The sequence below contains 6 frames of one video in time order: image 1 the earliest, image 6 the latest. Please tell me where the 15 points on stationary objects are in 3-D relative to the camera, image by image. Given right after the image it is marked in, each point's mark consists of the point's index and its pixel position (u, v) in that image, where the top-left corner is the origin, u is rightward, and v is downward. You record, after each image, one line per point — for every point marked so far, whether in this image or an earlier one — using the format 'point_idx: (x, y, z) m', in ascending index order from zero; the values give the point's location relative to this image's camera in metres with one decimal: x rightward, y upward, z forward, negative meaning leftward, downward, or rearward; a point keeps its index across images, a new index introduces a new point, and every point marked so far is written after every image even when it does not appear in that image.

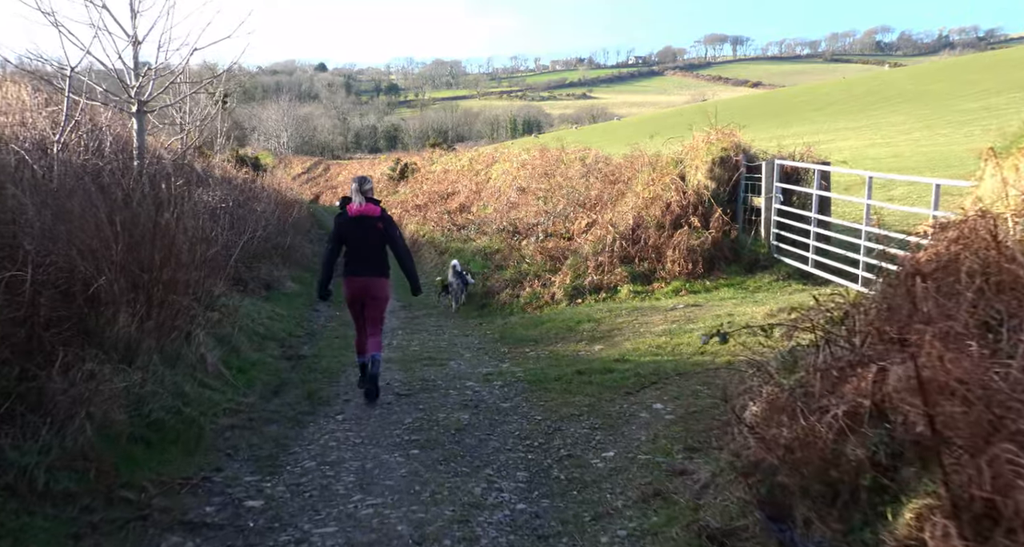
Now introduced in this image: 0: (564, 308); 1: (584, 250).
0: (+0.8, -0.5, +11.8) m
1: (+1.2, +0.3, +13.1) m
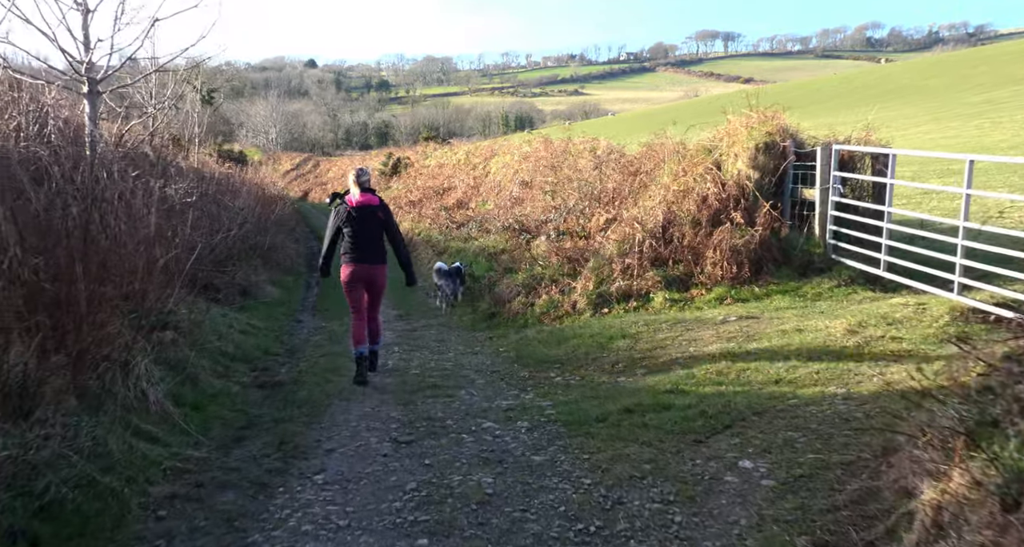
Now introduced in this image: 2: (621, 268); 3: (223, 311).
0: (+1.0, -0.6, +10.1) m
1: (+1.4, +0.3, +11.4) m
2: (+1.5, +0.1, +10.9) m
3: (-3.9, -0.5, +10.9) m
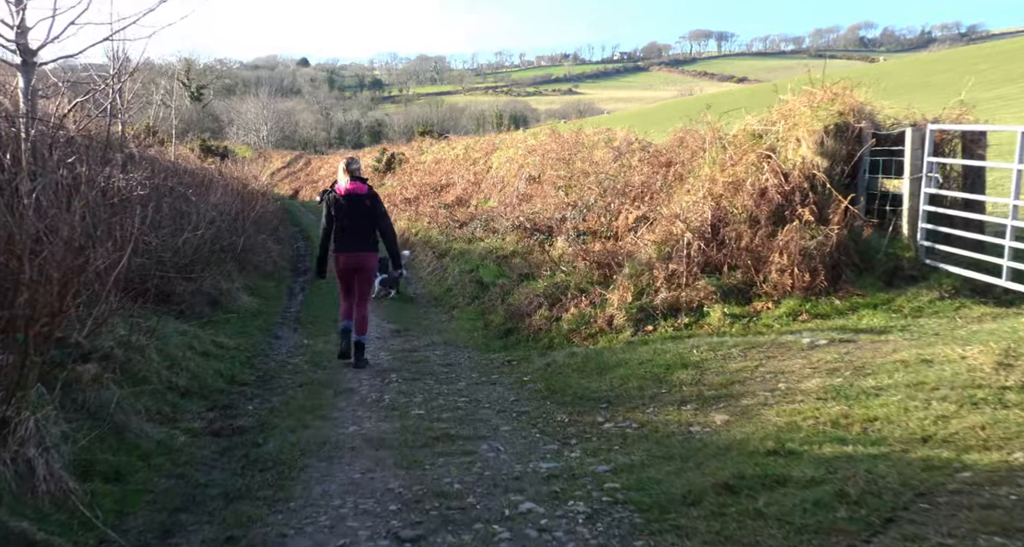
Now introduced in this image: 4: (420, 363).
0: (+1.2, -0.7, +8.2) m
1: (+1.6, +0.2, +9.5) m
2: (+1.7, 0.0, +9.1) m
3: (-3.7, -0.6, +9.0) m
4: (-1.0, -1.0, +8.6) m
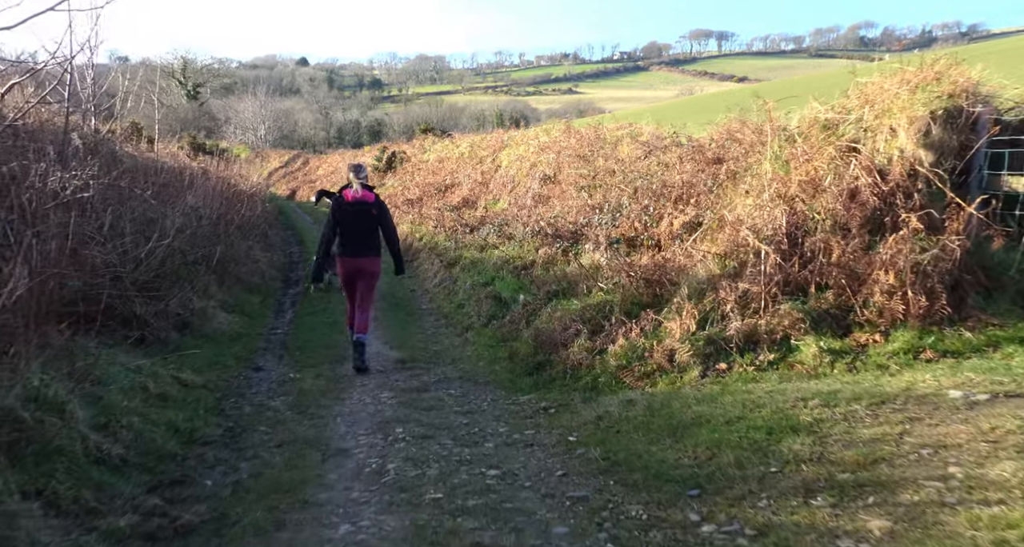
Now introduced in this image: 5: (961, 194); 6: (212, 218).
0: (+1.5, -0.9, +6.4) m
1: (+1.9, 0.0, +7.8) m
2: (+2.0, -0.2, +7.3) m
3: (-3.4, -0.8, +7.2) m
4: (-0.7, -1.2, +6.8) m
5: (+4.2, +0.7, +7.4) m
6: (-4.7, +0.9, +12.6) m
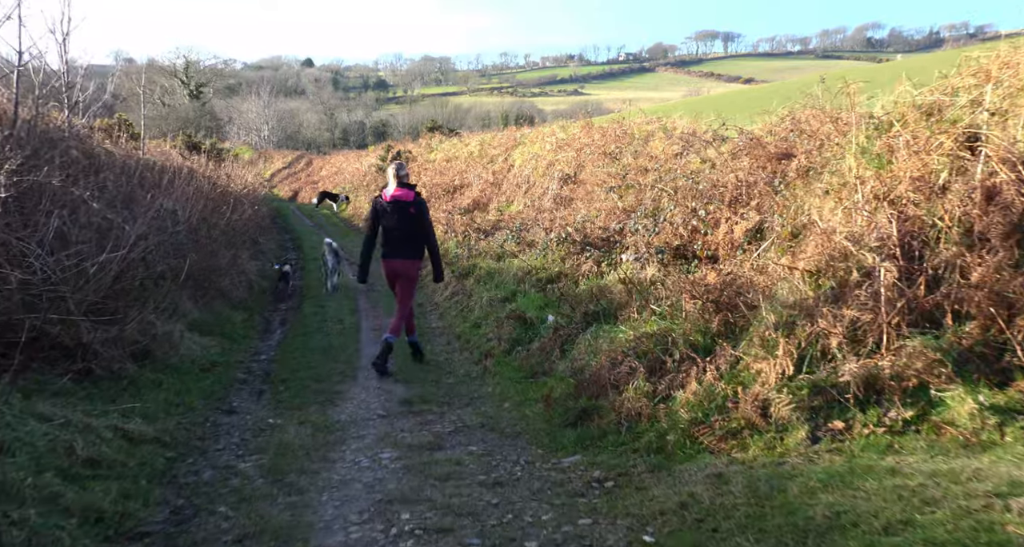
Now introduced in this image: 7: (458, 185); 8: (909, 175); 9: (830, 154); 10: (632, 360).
0: (+1.8, -1.1, +4.7) m
1: (+2.2, -0.2, +6.0) m
2: (+2.3, -0.4, +5.6) m
3: (-3.1, -1.0, +5.5) m
4: (-0.4, -1.3, +5.1) m
5: (+4.4, +0.5, +5.7) m
6: (-4.4, +0.7, +10.9) m
7: (-1.3, +2.2, +19.9) m
8: (+3.2, +0.8, +6.6) m
9: (+3.3, +1.3, +8.4) m
10: (+0.9, -0.7, +6.4) m
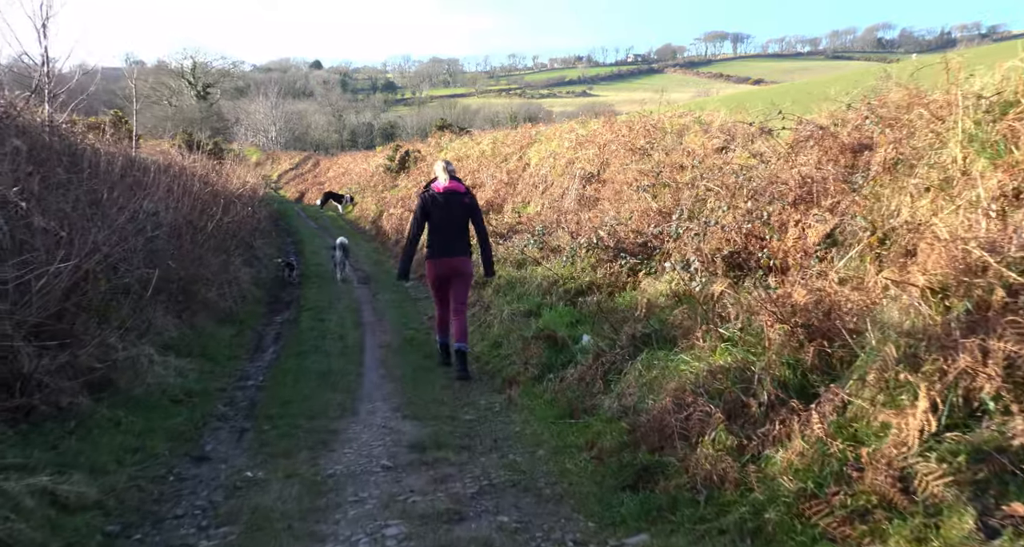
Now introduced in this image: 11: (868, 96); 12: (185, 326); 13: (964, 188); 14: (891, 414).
0: (+2.0, -1.2, +3.3) m
1: (+2.4, -0.3, +4.6) m
2: (+2.6, -0.5, +4.2) m
3: (-2.9, -1.1, +4.2) m
4: (-0.2, -1.4, +3.7) m
5: (+4.7, +0.4, +4.3) m
6: (-4.1, +0.6, +9.6) m
7: (-1.0, +2.1, +18.5) m
8: (+3.5, +0.7, +5.2) m
9: (+3.6, +1.1, +7.0) m
10: (+1.2, -0.8, +5.0) m
11: (+3.8, +2.0, +8.5) m
12: (-3.7, -0.6, +8.9) m
13: (+3.3, +0.6, +5.9) m
14: (+2.0, -0.7, +4.2) m
